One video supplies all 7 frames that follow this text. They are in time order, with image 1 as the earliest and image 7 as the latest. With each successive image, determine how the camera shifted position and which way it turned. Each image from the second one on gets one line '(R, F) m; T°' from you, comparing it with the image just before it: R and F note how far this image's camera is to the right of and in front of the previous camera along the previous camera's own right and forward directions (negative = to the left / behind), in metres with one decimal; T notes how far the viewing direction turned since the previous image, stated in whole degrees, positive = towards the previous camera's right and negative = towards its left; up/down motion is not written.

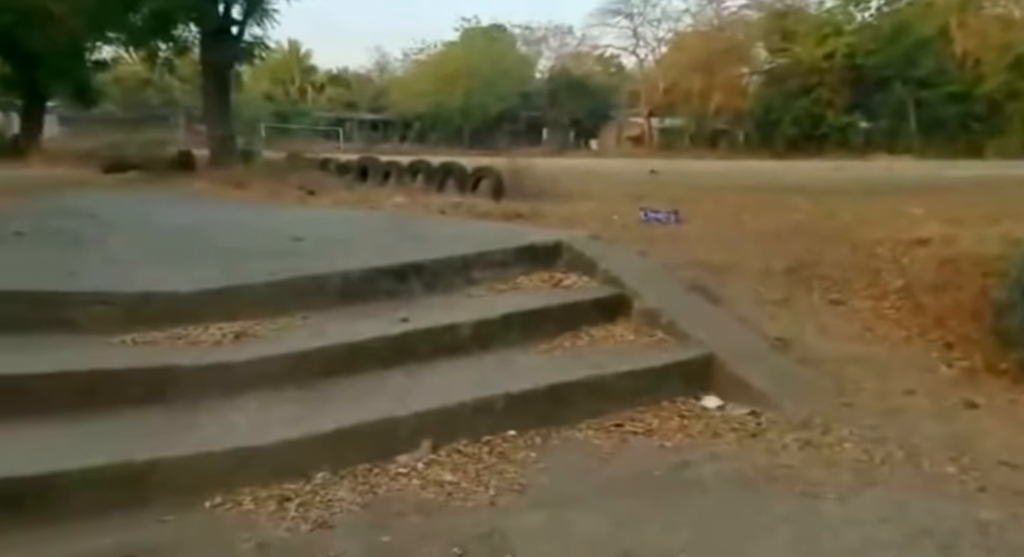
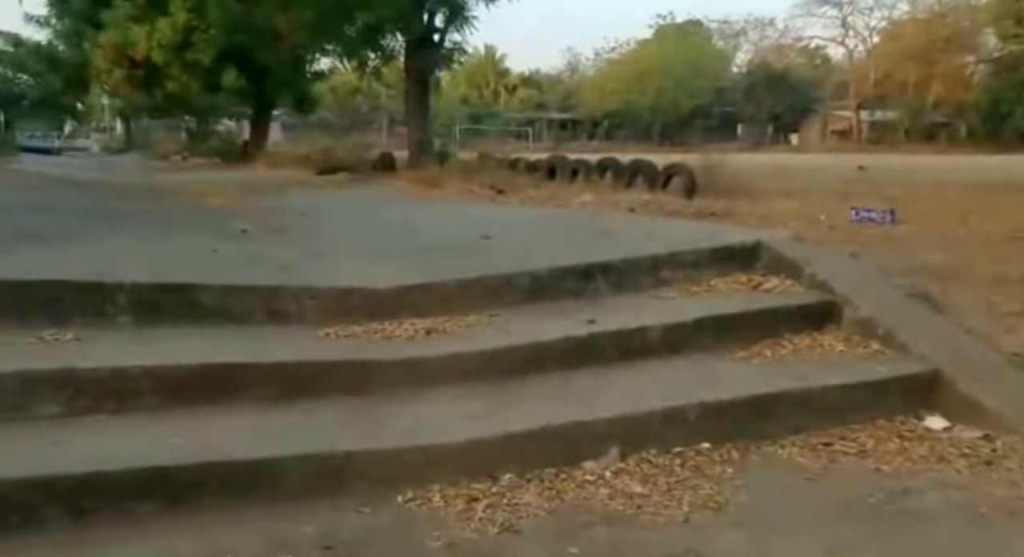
(0.0, +0.1) m; -12°
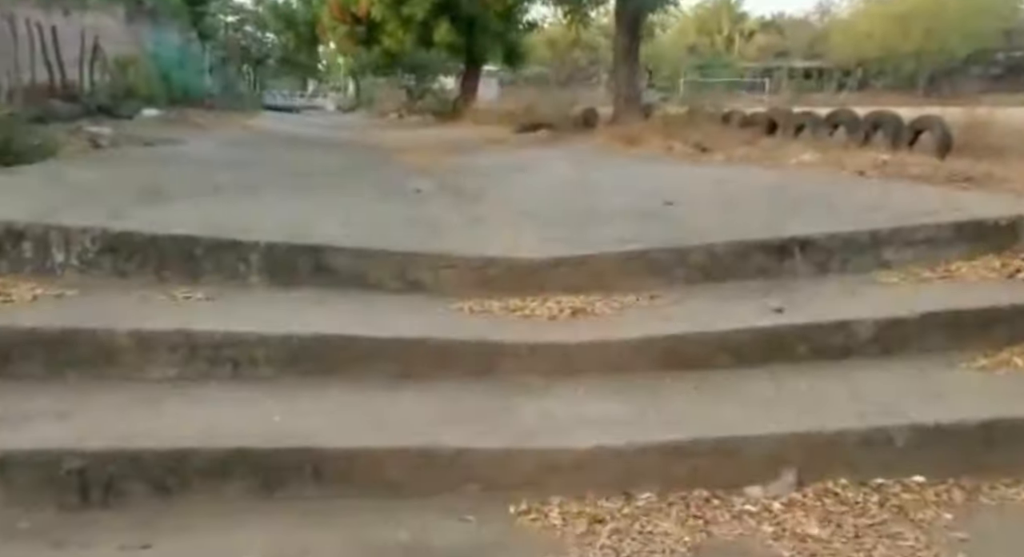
(+0.2, +0.5) m; -14°
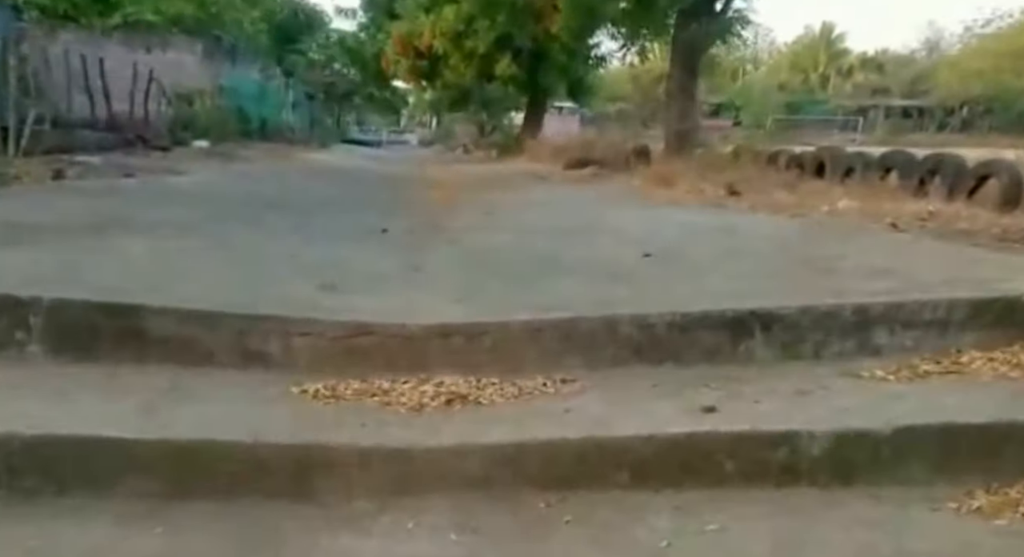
(+0.6, +0.7) m; -6°
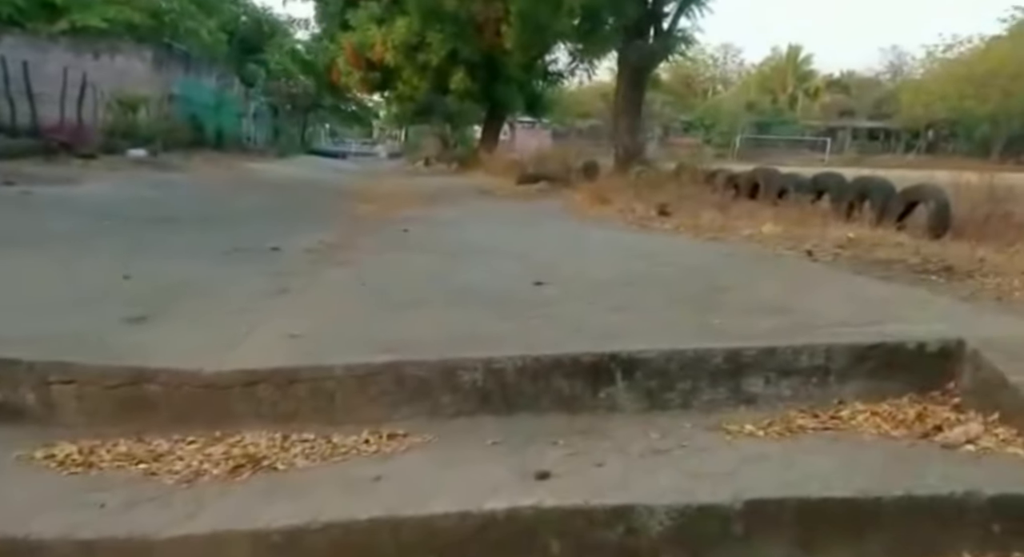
(+0.4, +0.3) m; +1°
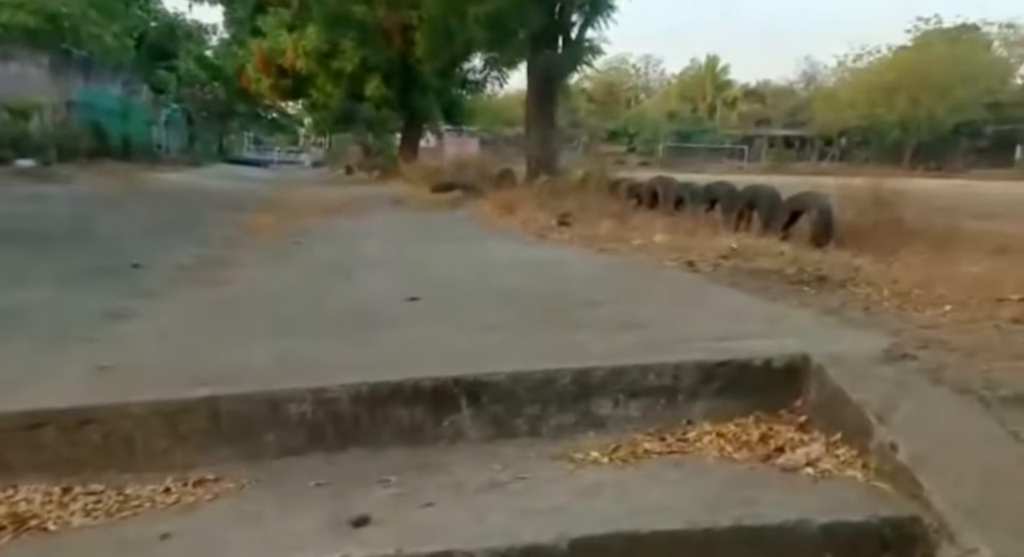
(+0.2, +0.1) m; +4°
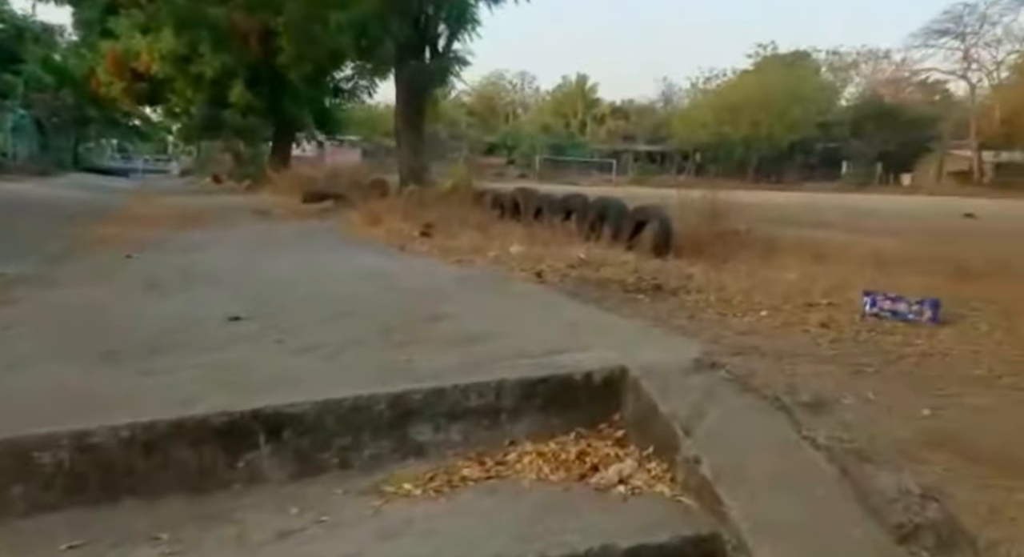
(+0.2, +0.1) m; +7°
